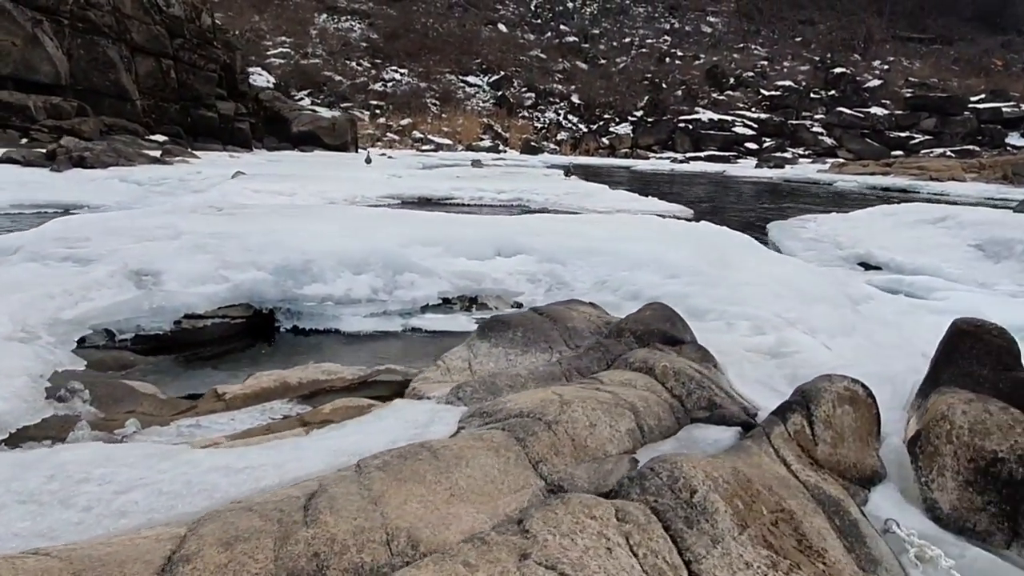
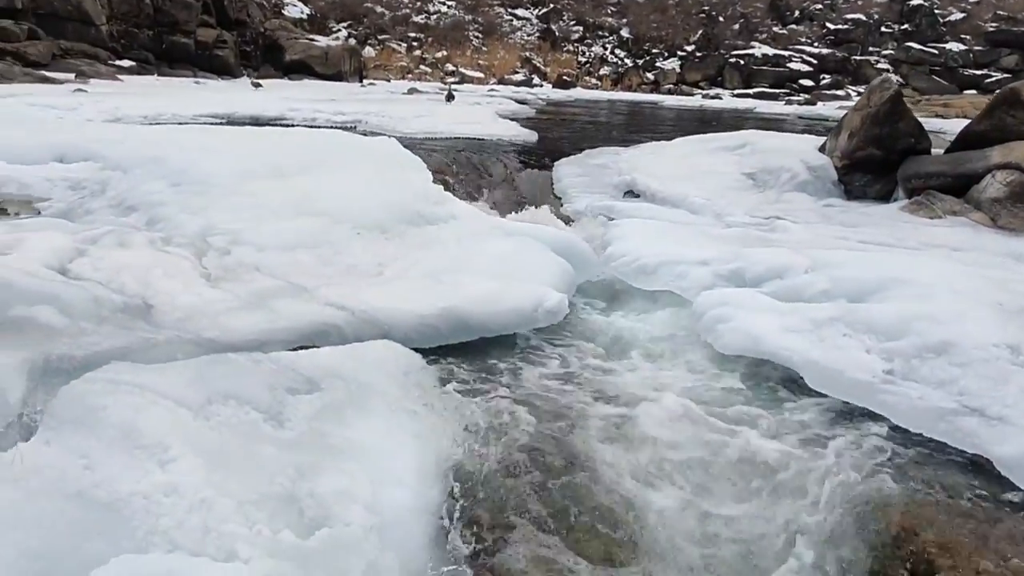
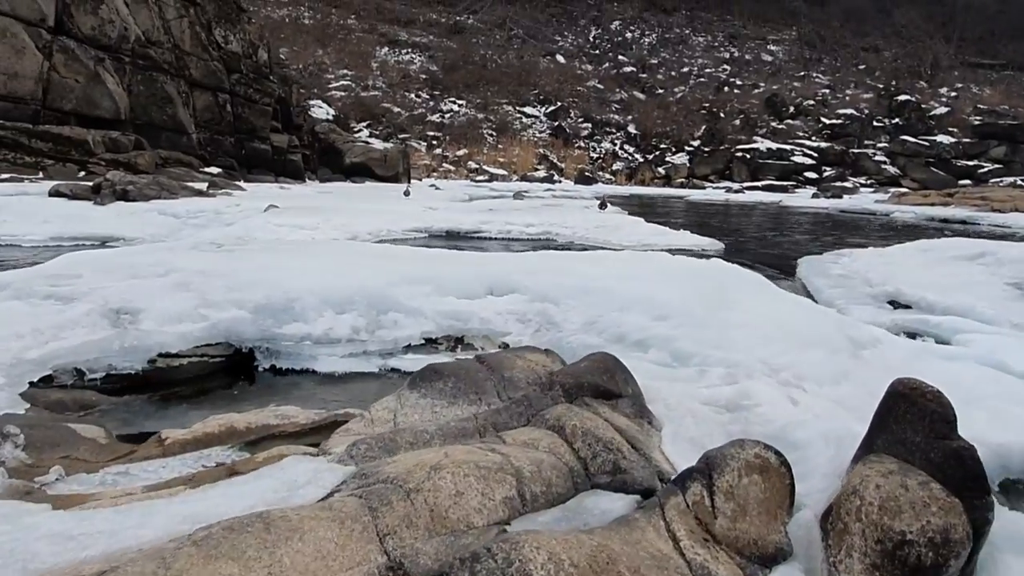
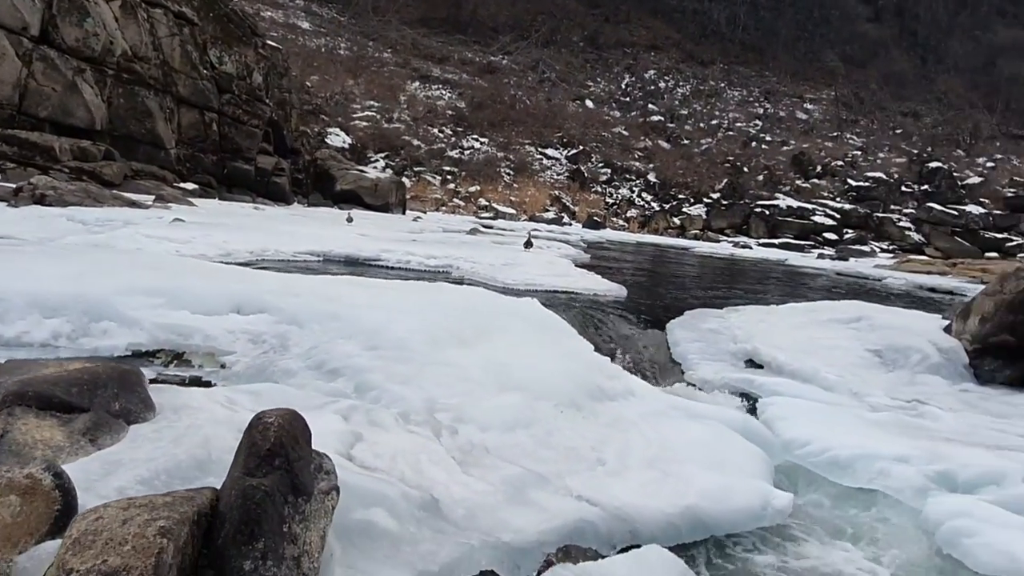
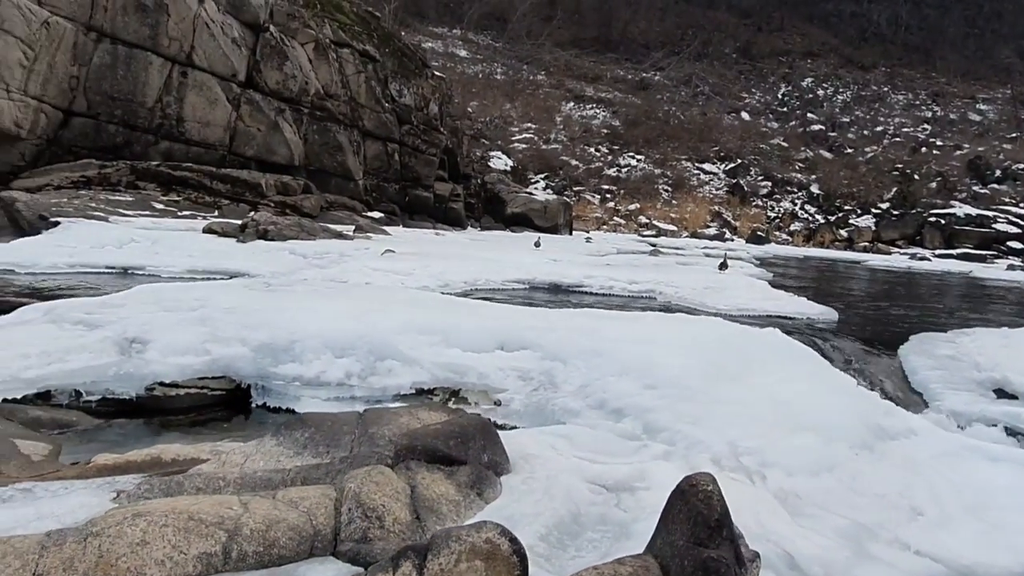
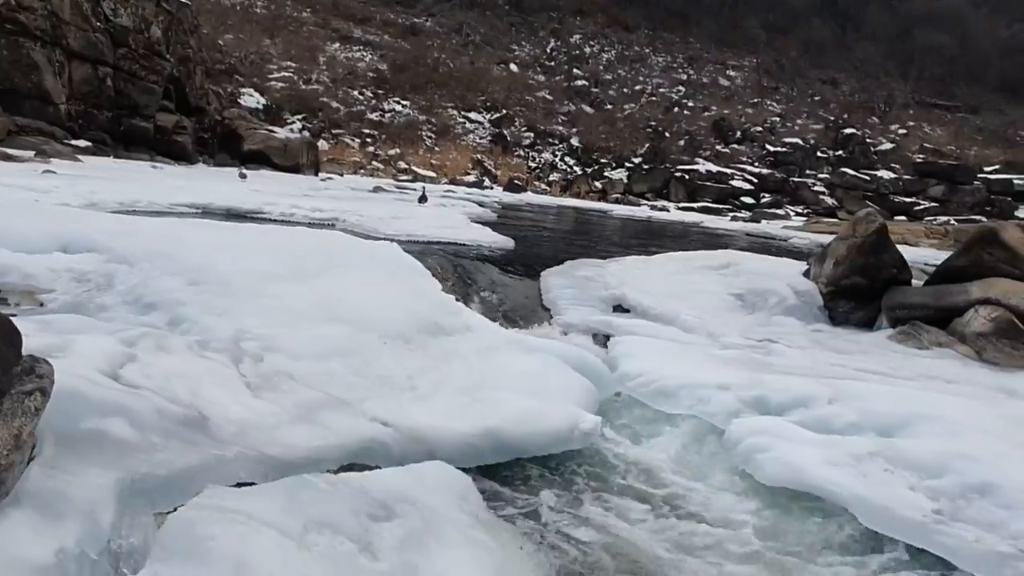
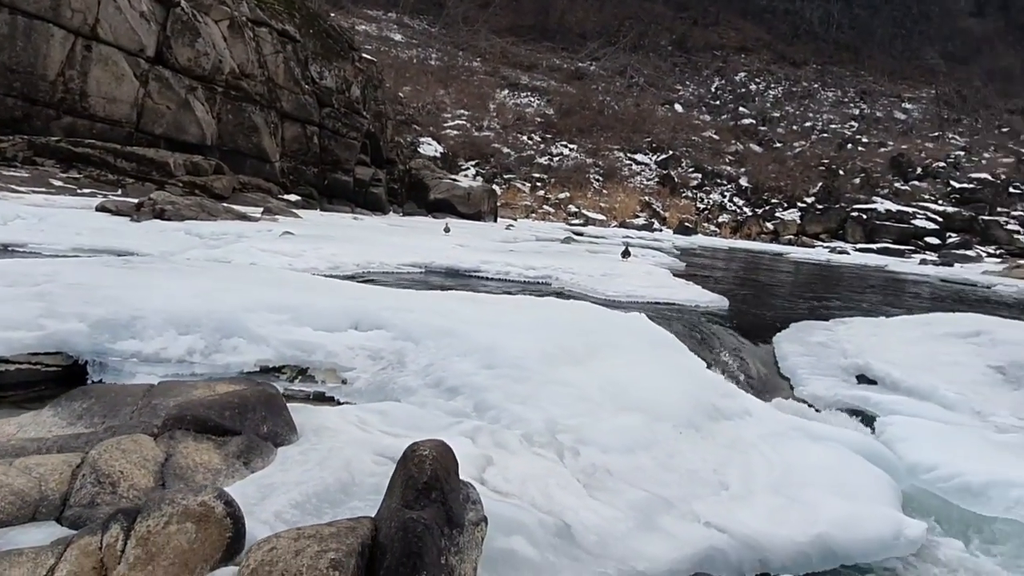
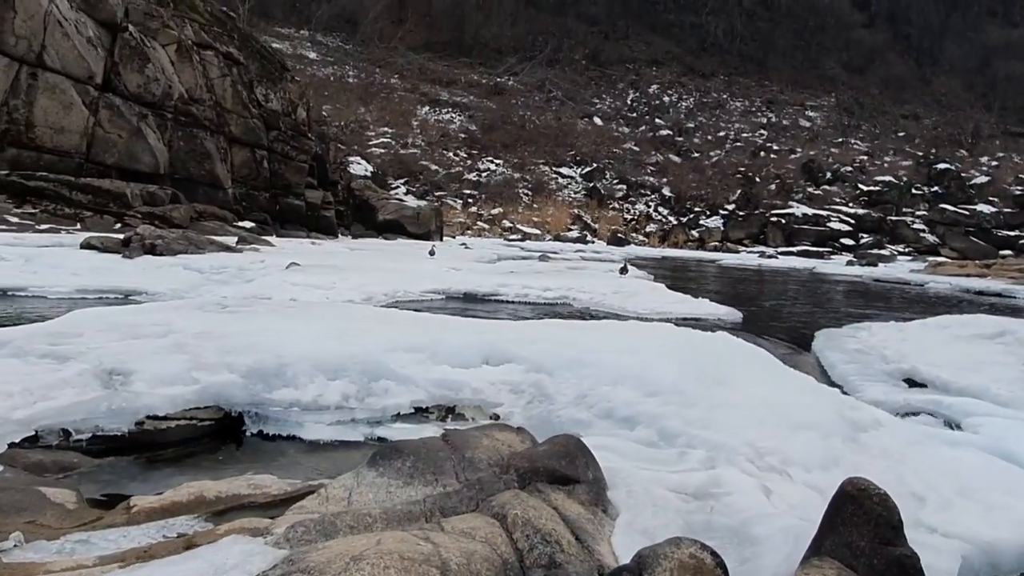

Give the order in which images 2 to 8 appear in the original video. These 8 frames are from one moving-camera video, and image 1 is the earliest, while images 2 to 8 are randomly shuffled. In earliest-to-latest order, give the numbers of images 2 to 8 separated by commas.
3, 8, 5, 7, 4, 6, 2
